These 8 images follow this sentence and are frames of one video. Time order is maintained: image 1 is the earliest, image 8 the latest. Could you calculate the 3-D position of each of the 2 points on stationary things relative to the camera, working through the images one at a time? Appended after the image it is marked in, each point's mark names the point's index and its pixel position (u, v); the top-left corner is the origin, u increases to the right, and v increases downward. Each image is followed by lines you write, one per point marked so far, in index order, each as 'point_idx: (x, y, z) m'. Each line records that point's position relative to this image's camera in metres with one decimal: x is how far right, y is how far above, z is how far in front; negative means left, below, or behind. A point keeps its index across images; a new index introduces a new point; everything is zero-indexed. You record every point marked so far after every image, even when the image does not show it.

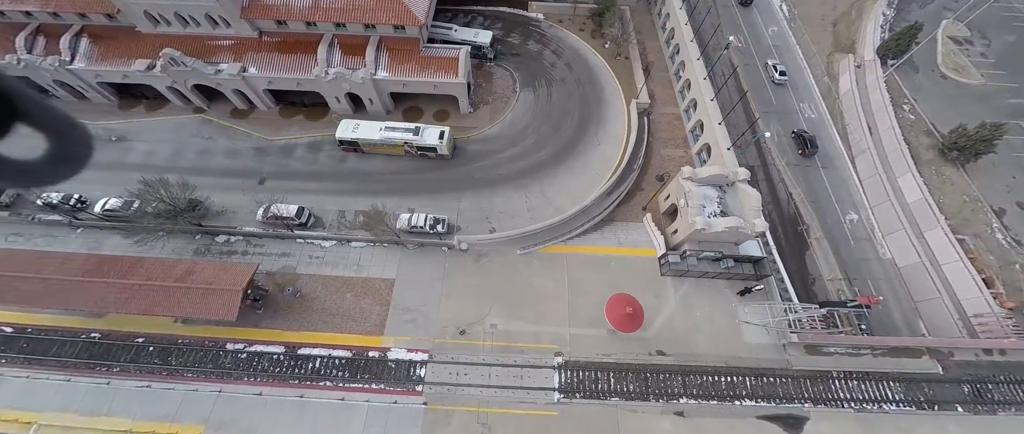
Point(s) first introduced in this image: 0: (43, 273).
0: (-28.1, -3.3, +19.9) m
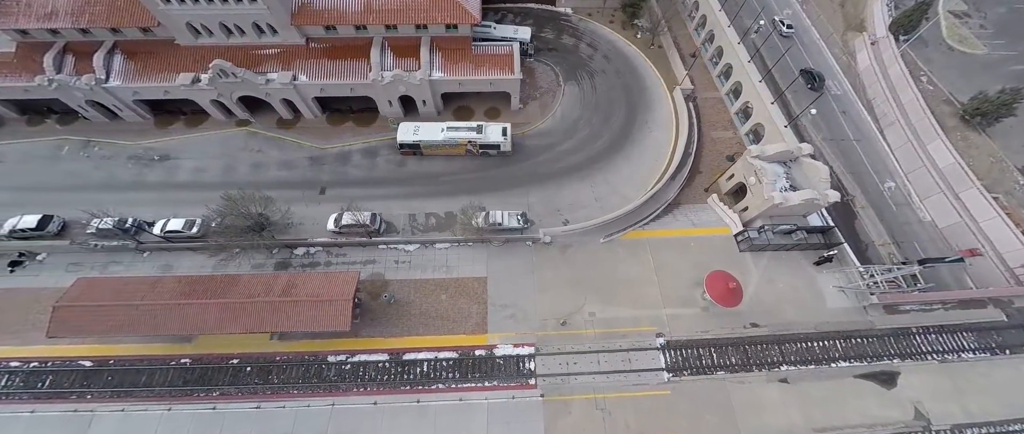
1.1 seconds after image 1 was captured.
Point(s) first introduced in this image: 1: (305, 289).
0: (-21.5, -4.7, +18.9) m
1: (-12.2, -4.2, +19.6) m
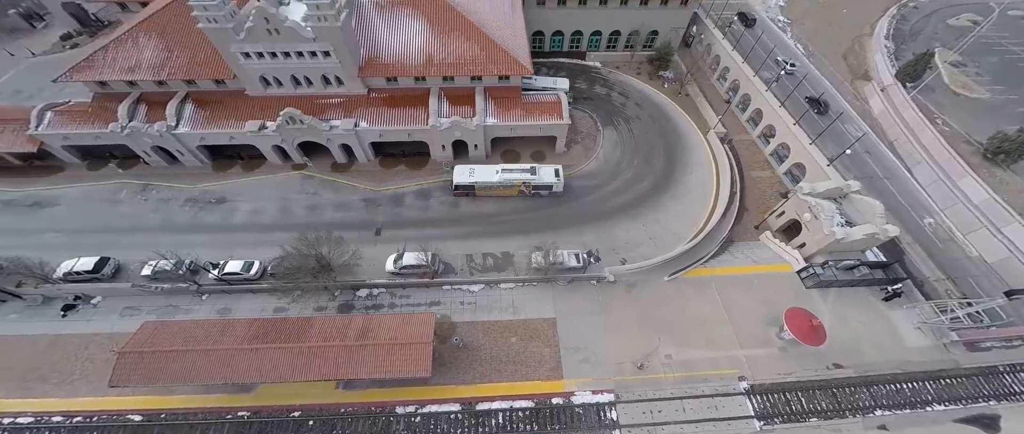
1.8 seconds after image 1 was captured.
0: (-16.7, -6.9, +18.0) m
1: (-7.4, -6.5, +18.9) m
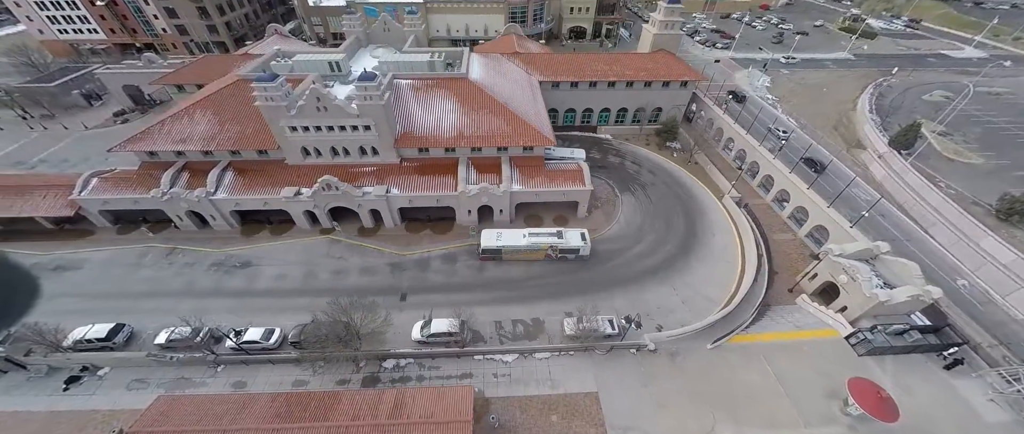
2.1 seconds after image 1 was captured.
0: (-14.3, -10.2, +16.4) m
1: (-5.0, -9.9, +17.3) m
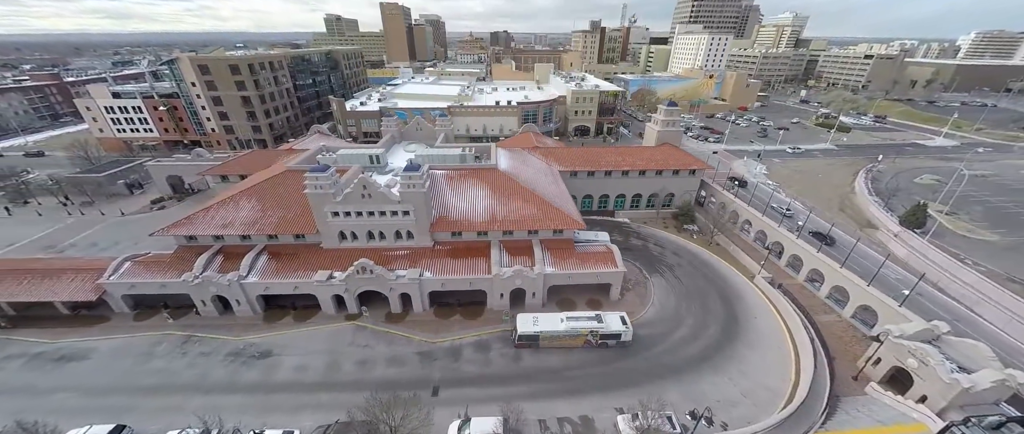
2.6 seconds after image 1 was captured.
0: (-11.1, -13.8, +13.4) m
1: (-1.8, -13.6, +14.4) m
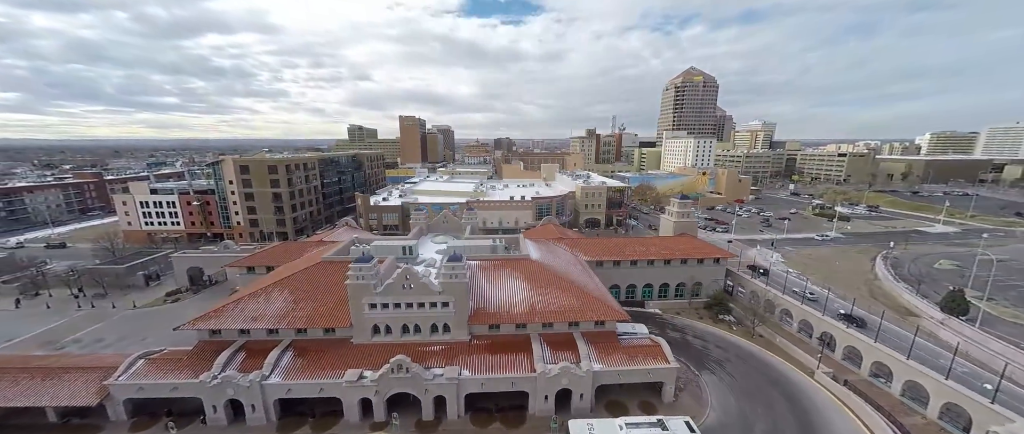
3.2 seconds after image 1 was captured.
0: (-7.2, -16.8, +9.3) m
1: (+2.1, -16.7, +10.3) m
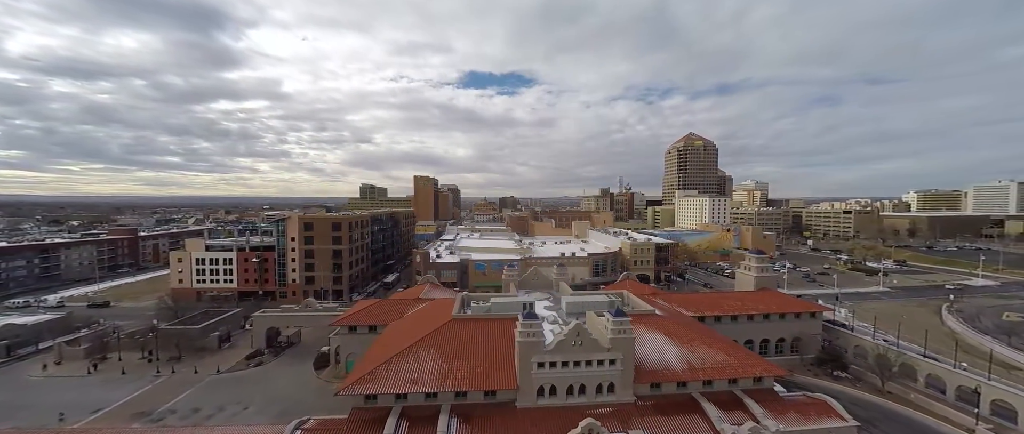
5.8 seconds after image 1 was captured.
0: (+8.4, -18.0, +7.4) m
1: (+17.6, -18.1, +8.7) m
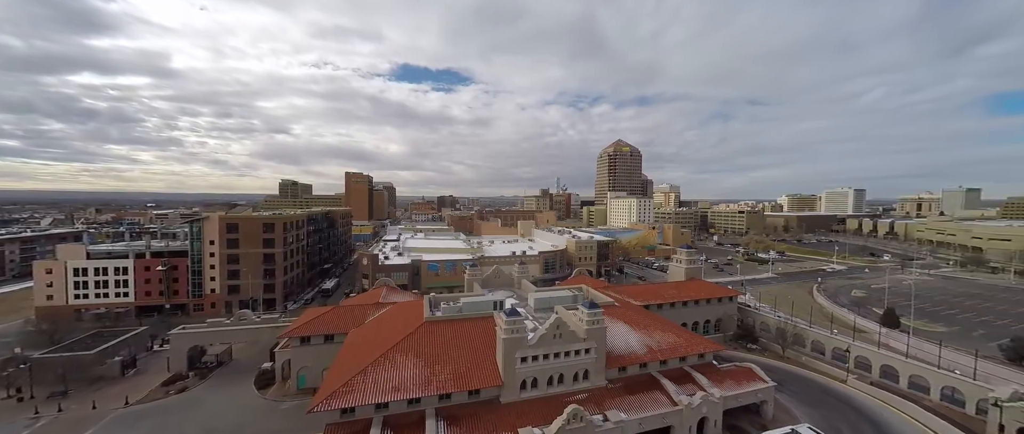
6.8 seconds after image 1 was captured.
0: (+11.0, -18.1, +10.2) m
1: (+19.8, -18.2, +13.2) m
